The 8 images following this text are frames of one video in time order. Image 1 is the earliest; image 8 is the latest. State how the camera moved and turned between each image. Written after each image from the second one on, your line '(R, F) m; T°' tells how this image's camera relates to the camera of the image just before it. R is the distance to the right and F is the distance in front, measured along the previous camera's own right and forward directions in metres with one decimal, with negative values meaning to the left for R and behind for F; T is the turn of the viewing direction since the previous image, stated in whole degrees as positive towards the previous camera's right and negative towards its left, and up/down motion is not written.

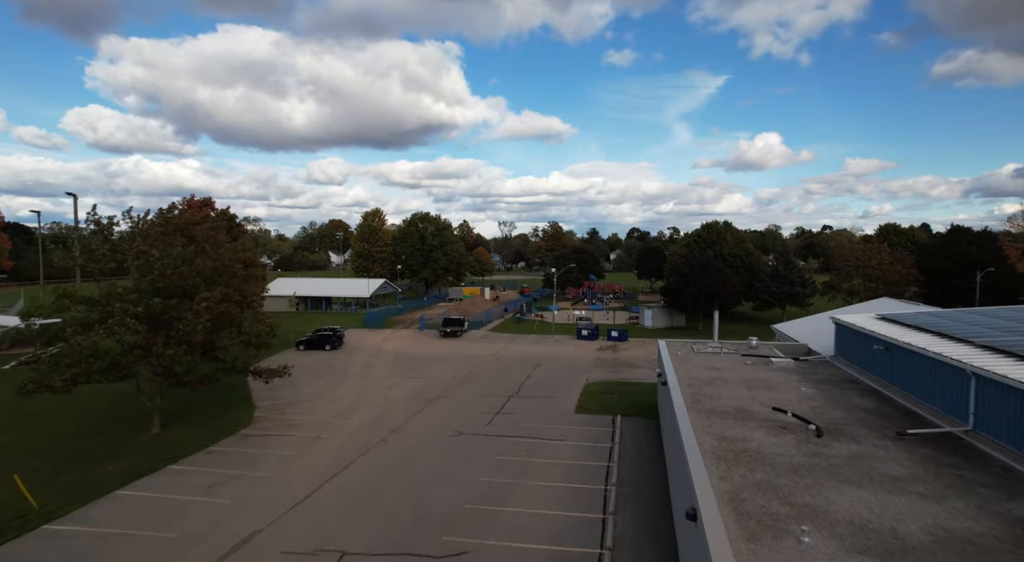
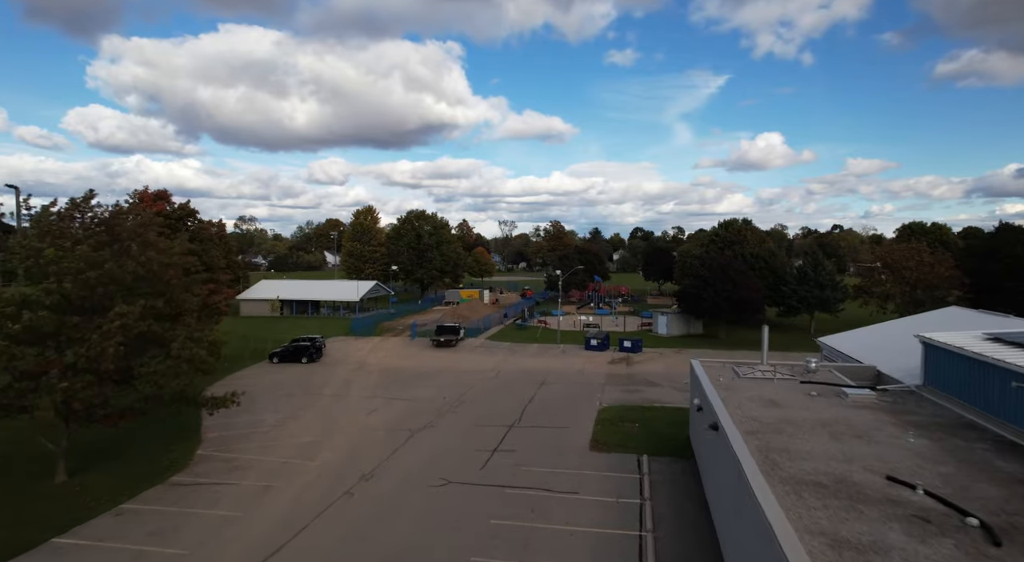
(0.0, +5.0) m; 0°
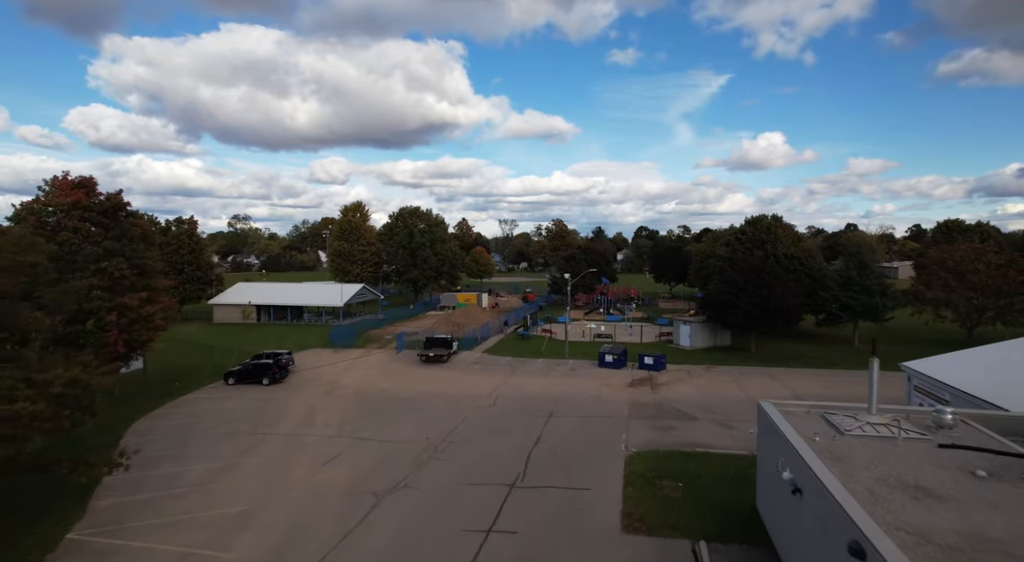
(0.0, +6.4) m; 0°
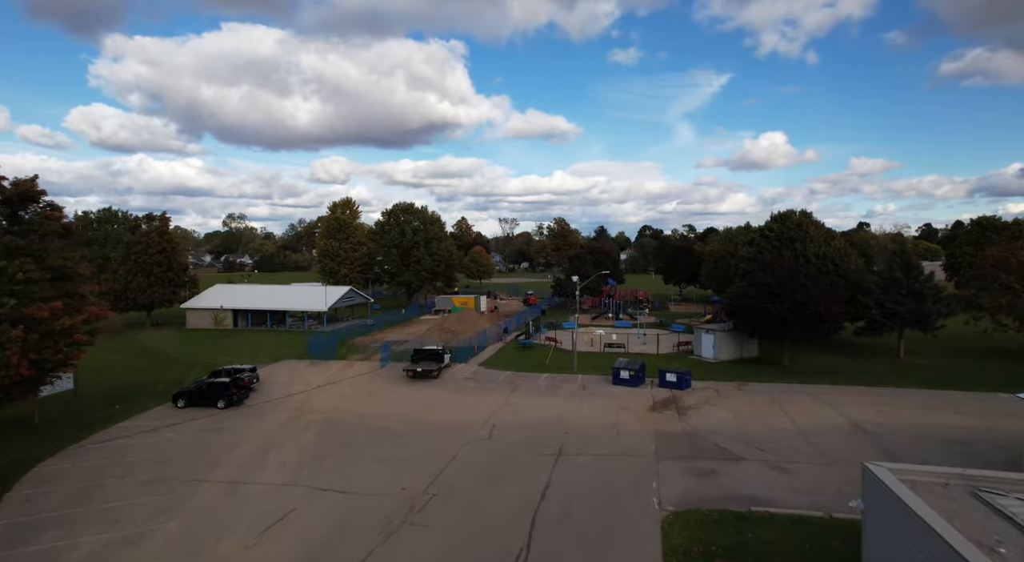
(0.0, +5.2) m; 0°
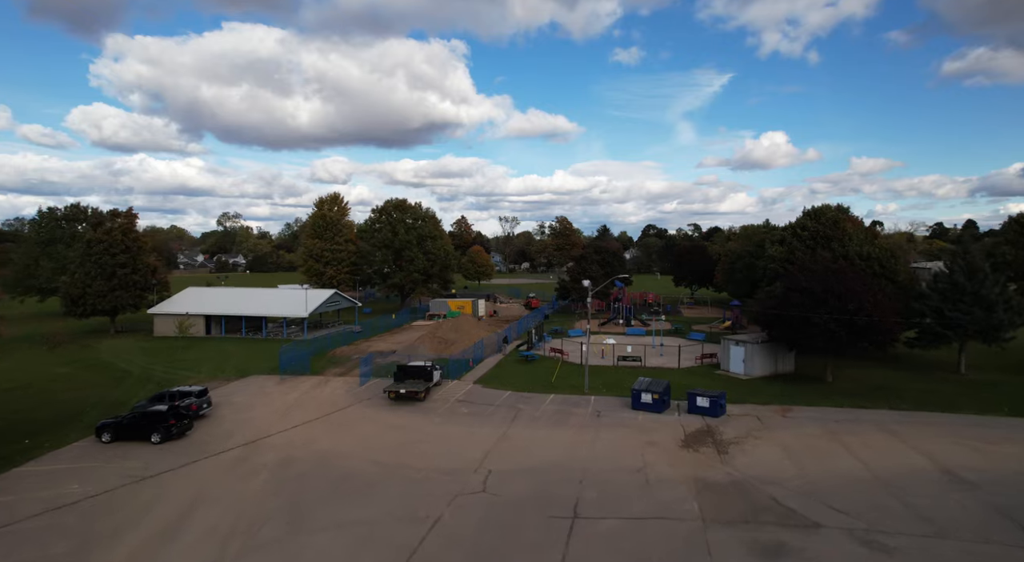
(0.0, +5.2) m; 0°
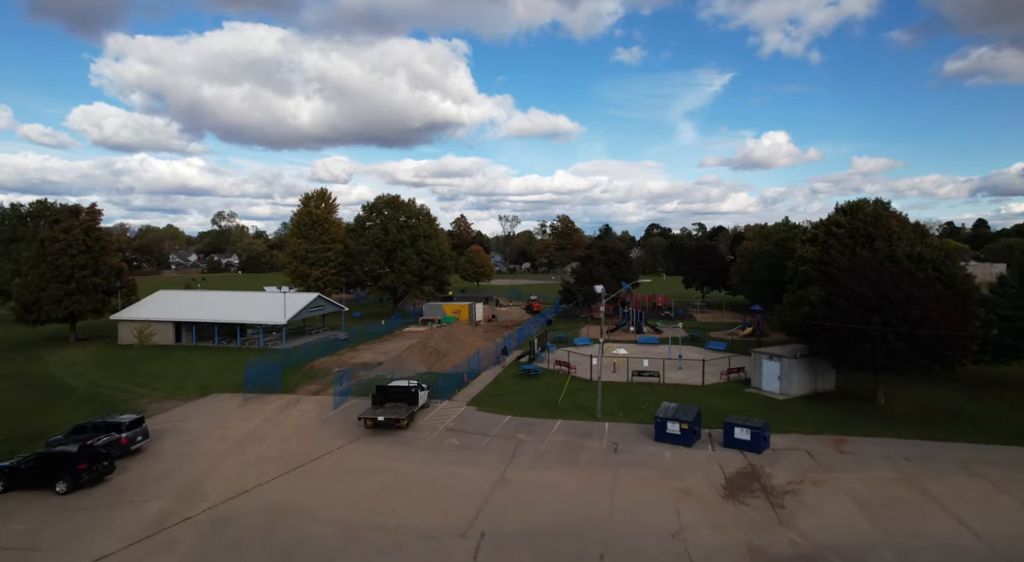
(+0.1, +4.6) m; 0°
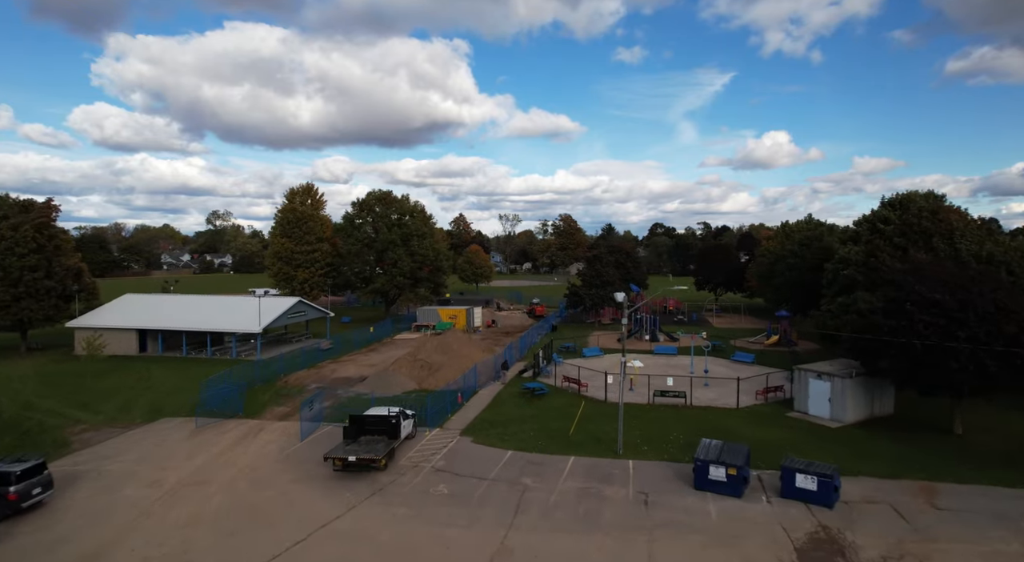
(-0.1, +4.7) m; 0°
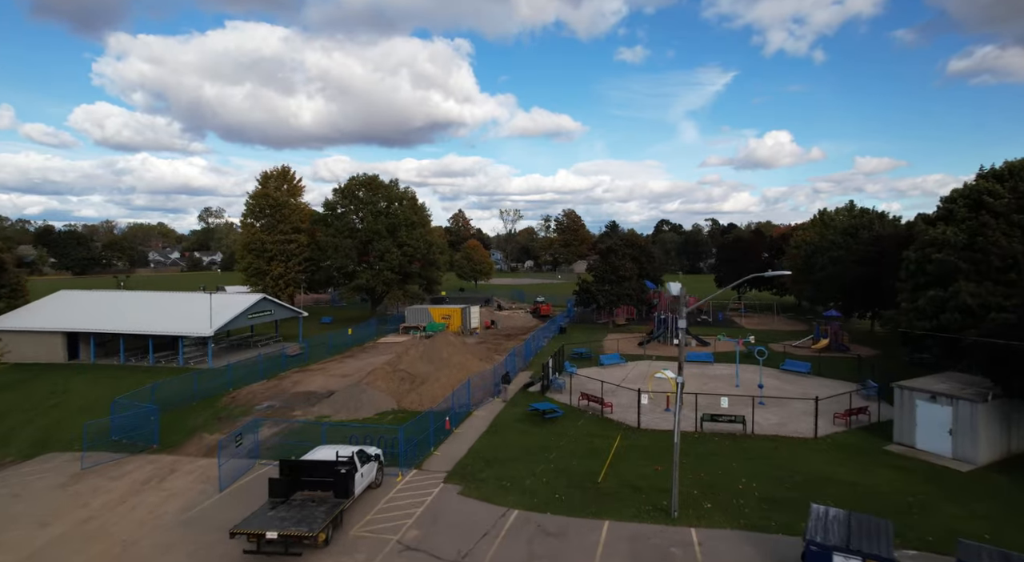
(-0.1, +6.8) m; 0°
